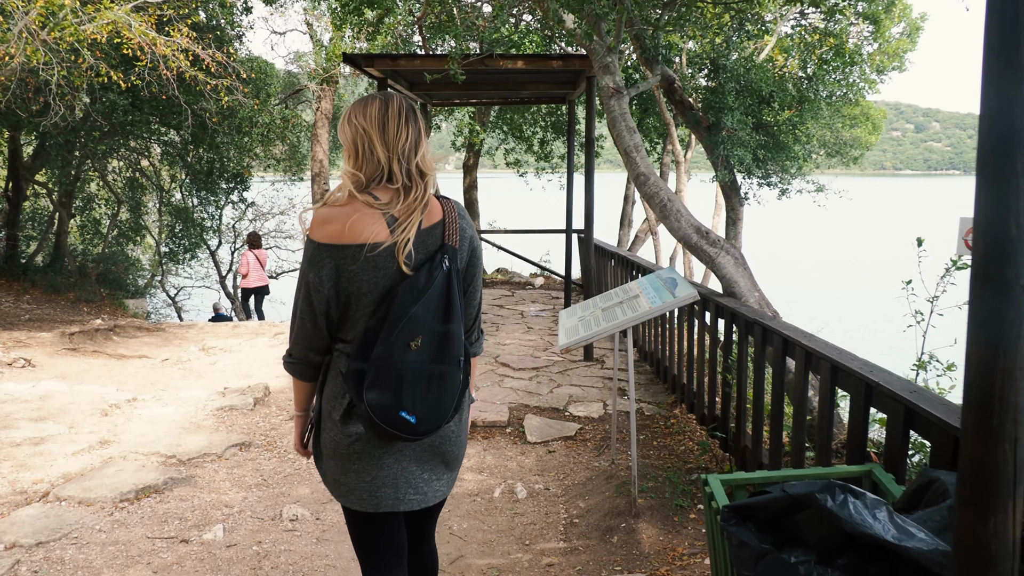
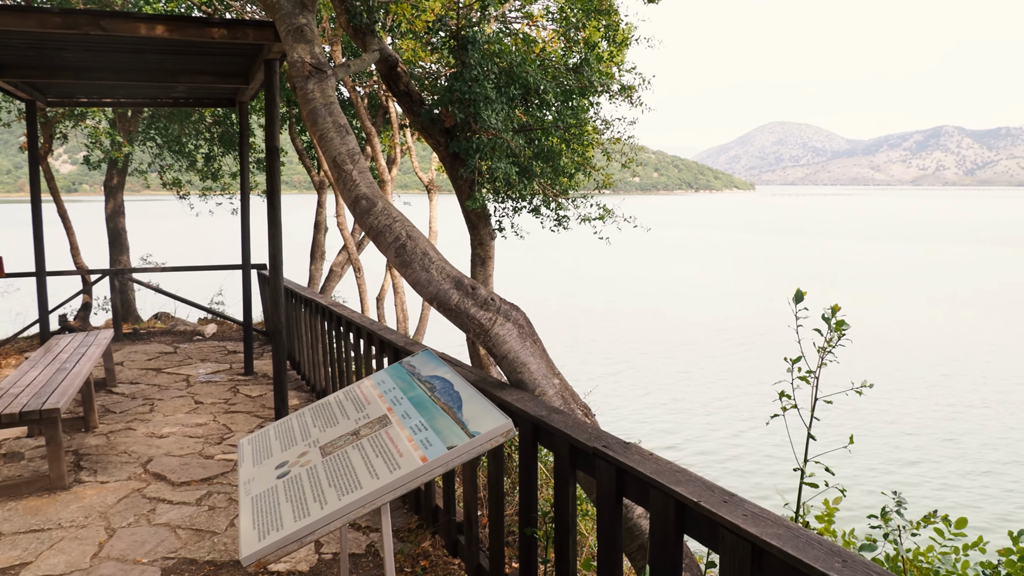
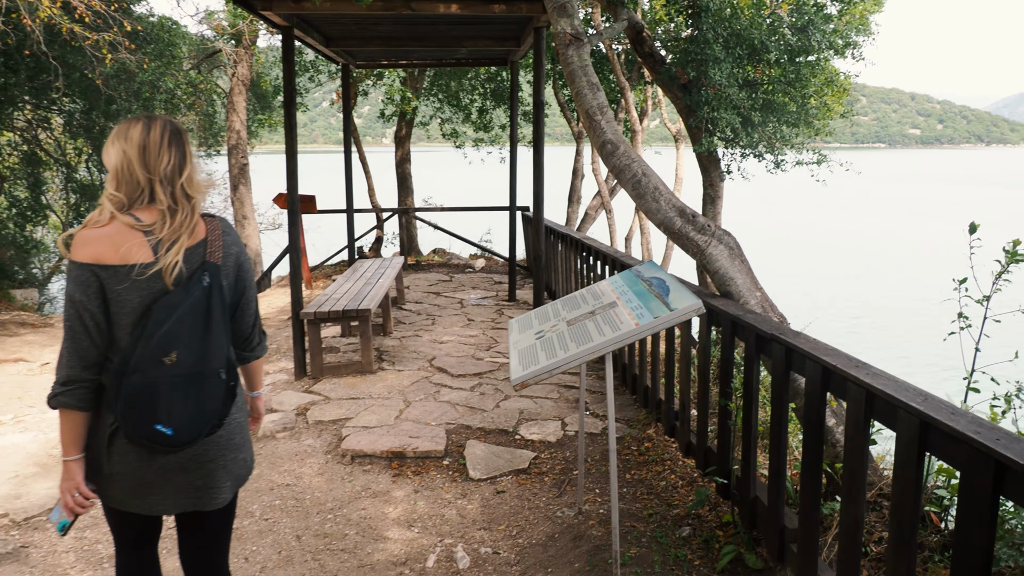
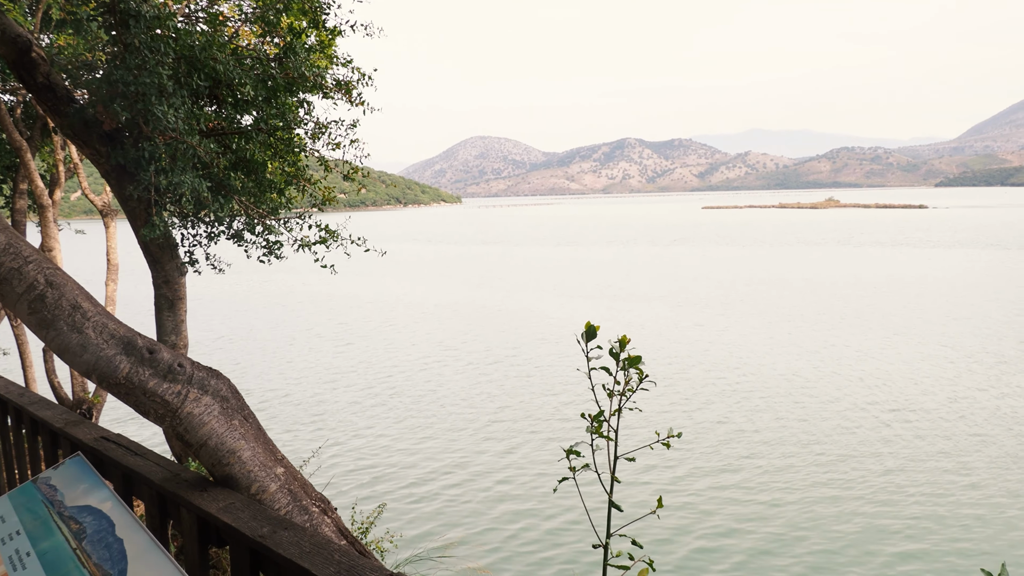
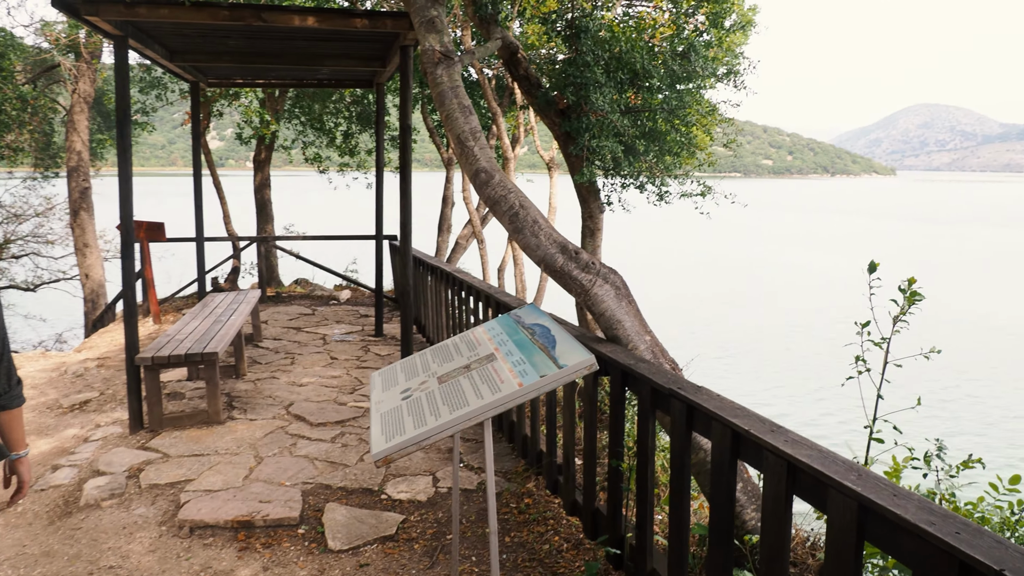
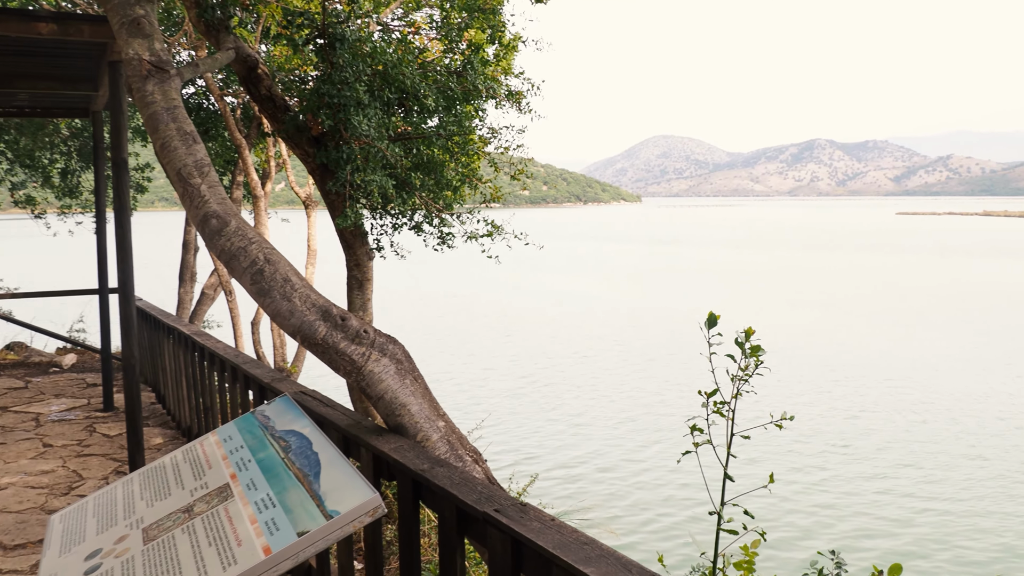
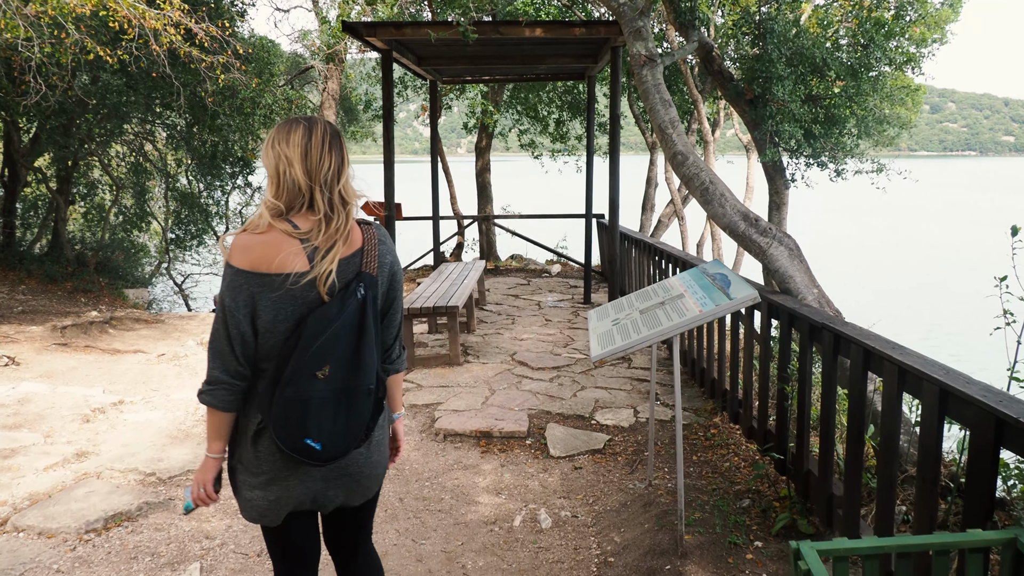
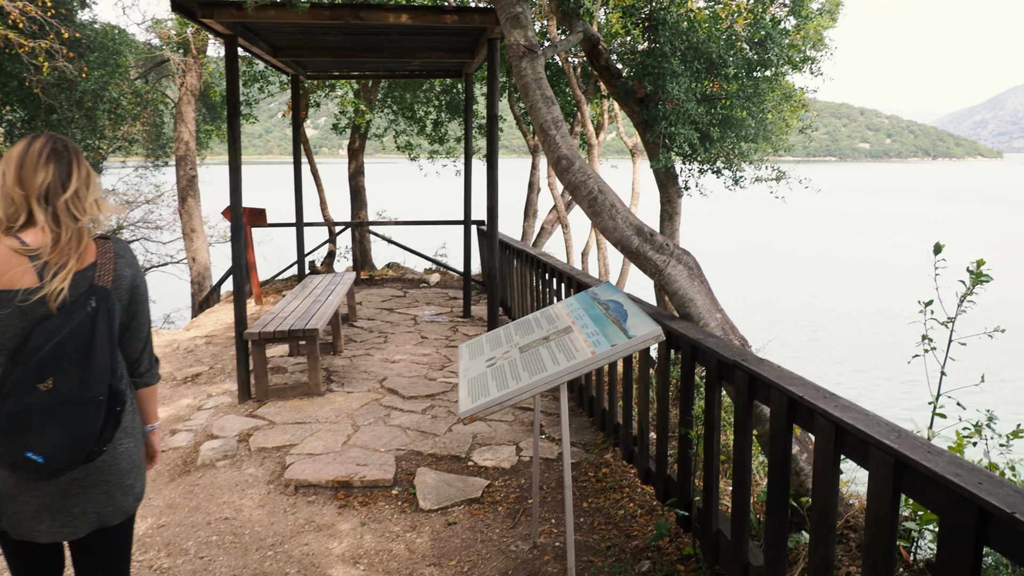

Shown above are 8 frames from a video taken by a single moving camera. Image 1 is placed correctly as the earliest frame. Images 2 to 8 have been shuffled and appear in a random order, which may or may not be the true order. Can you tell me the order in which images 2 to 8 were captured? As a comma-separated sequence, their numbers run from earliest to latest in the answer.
7, 3, 8, 5, 2, 6, 4
